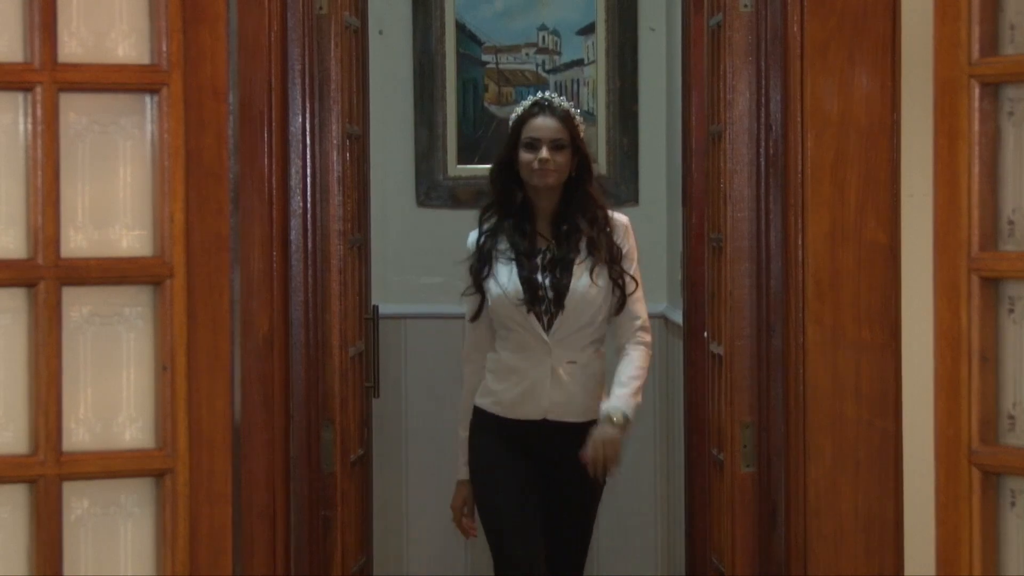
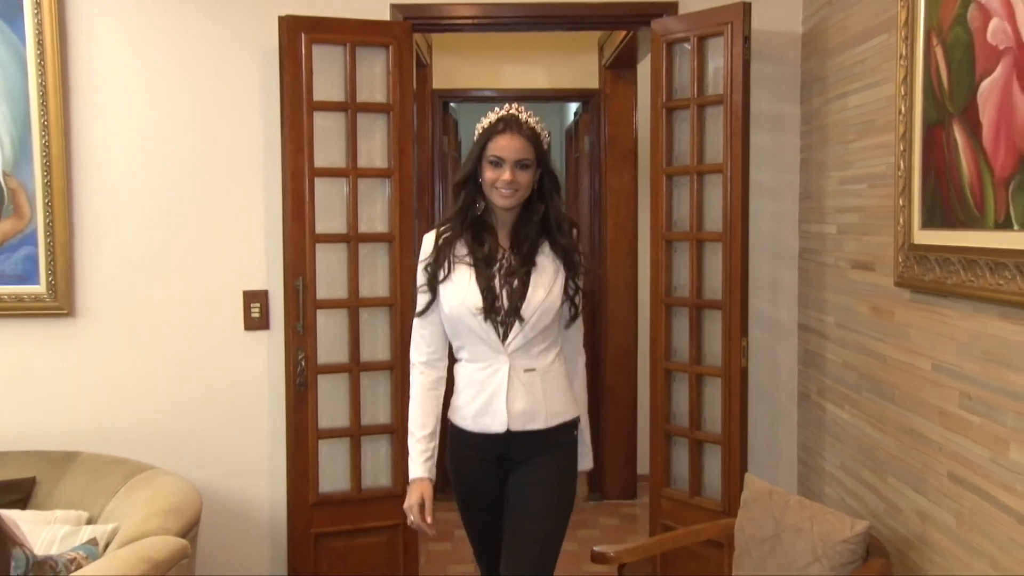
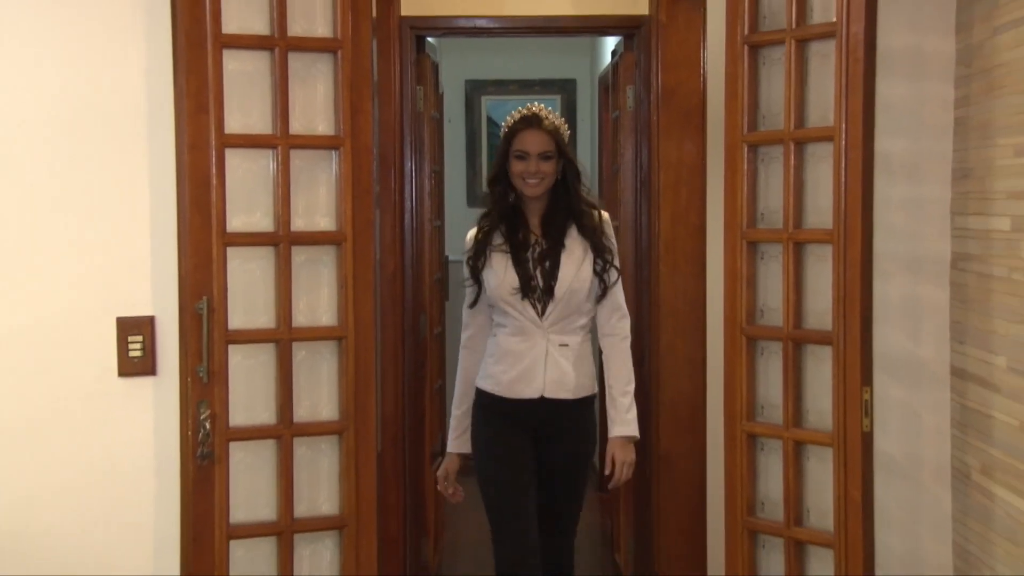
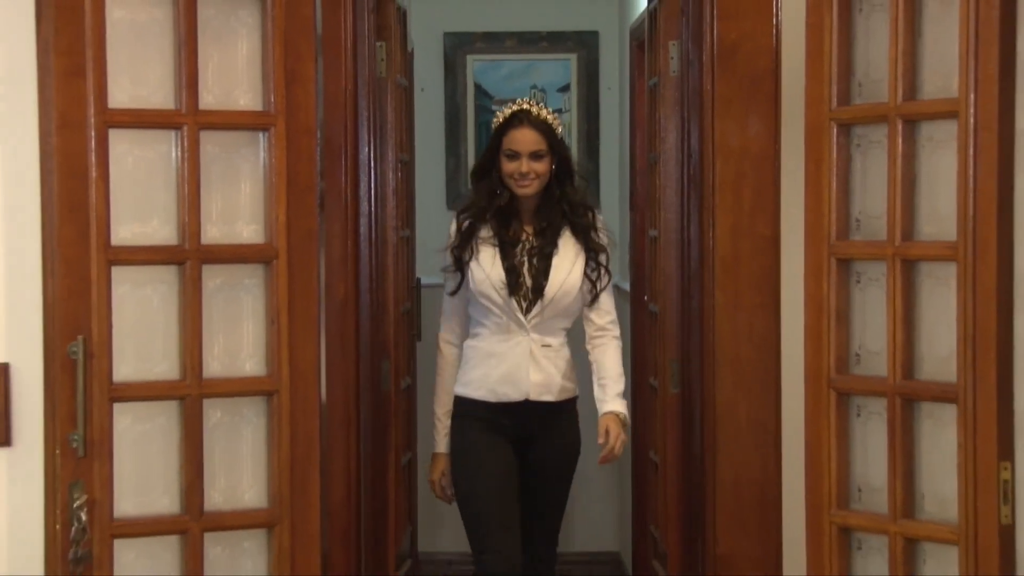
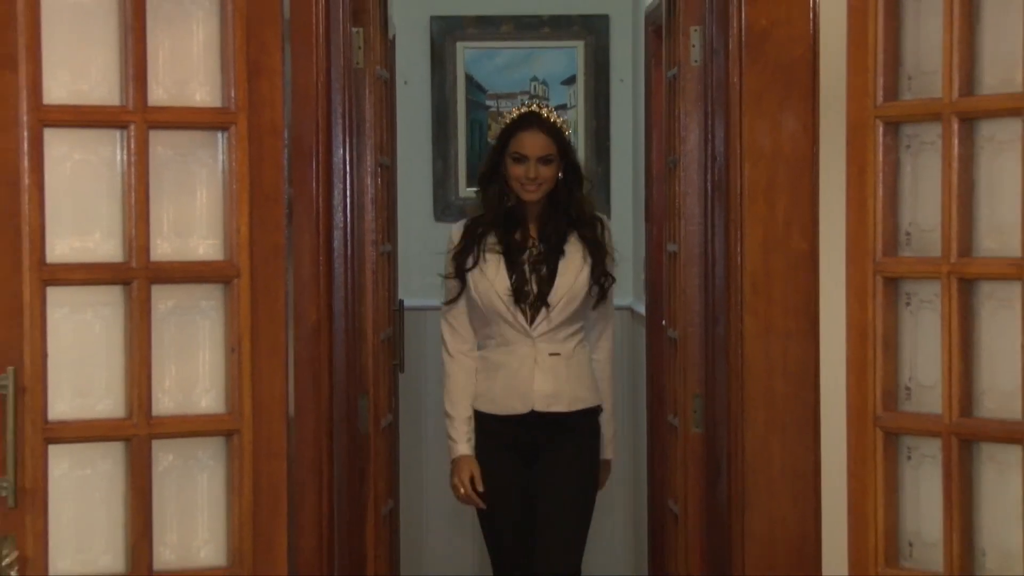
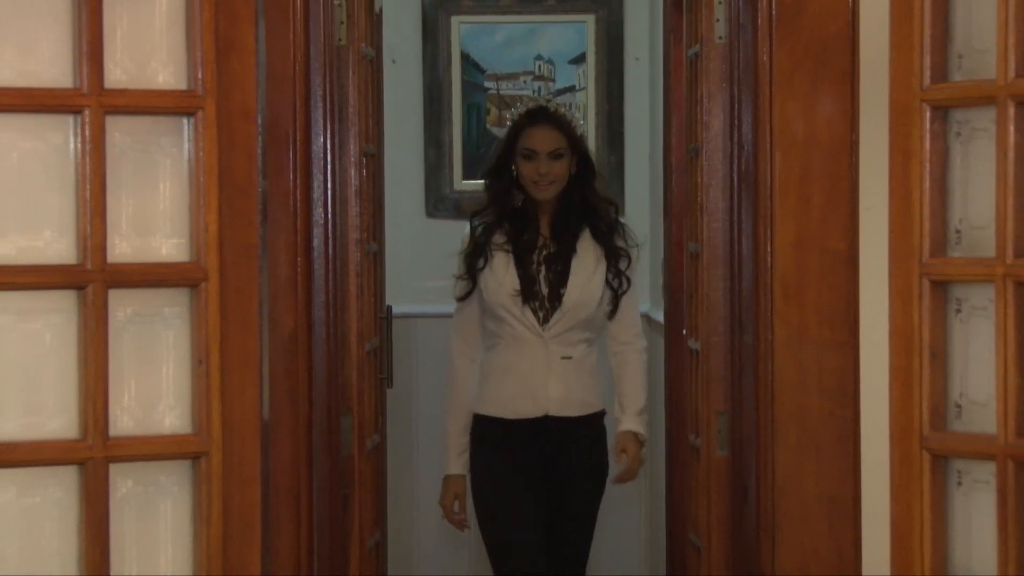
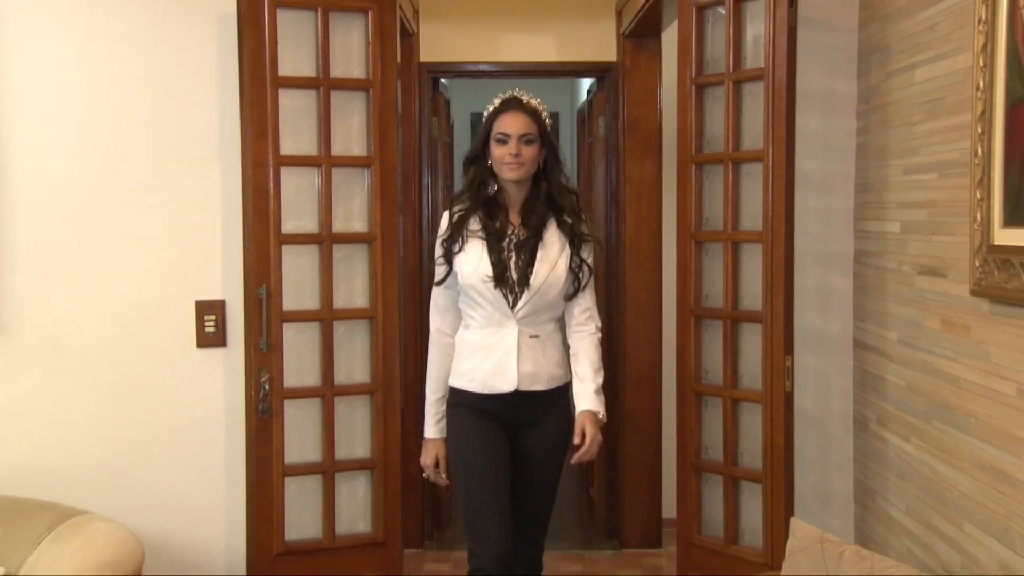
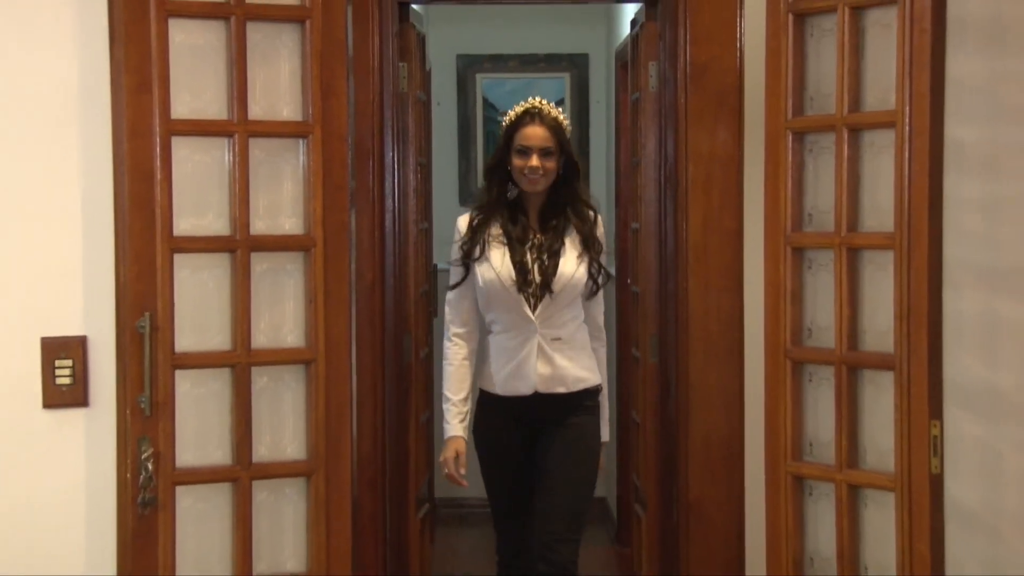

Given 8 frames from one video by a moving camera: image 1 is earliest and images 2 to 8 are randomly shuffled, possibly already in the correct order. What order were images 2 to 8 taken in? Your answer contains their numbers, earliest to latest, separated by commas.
6, 5, 4, 8, 3, 7, 2
